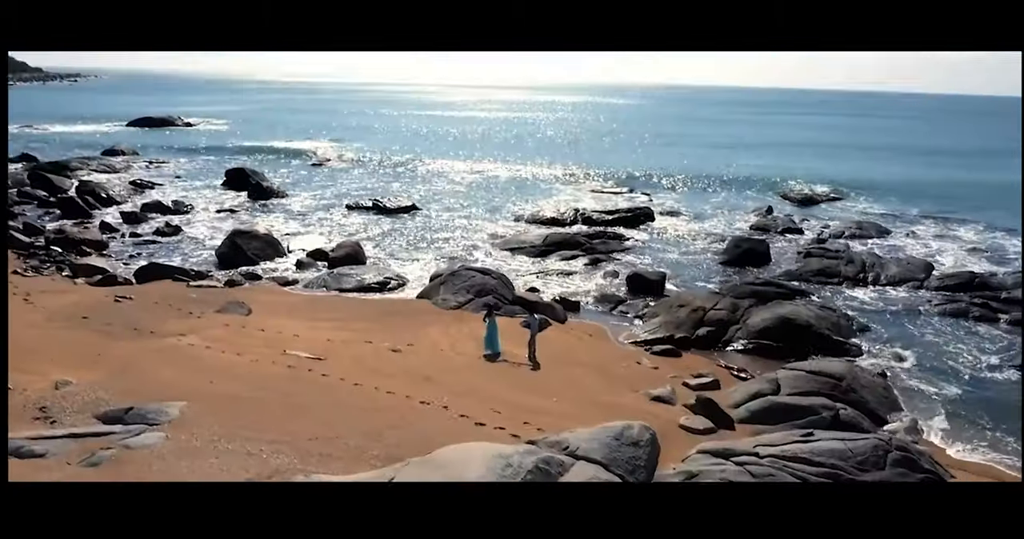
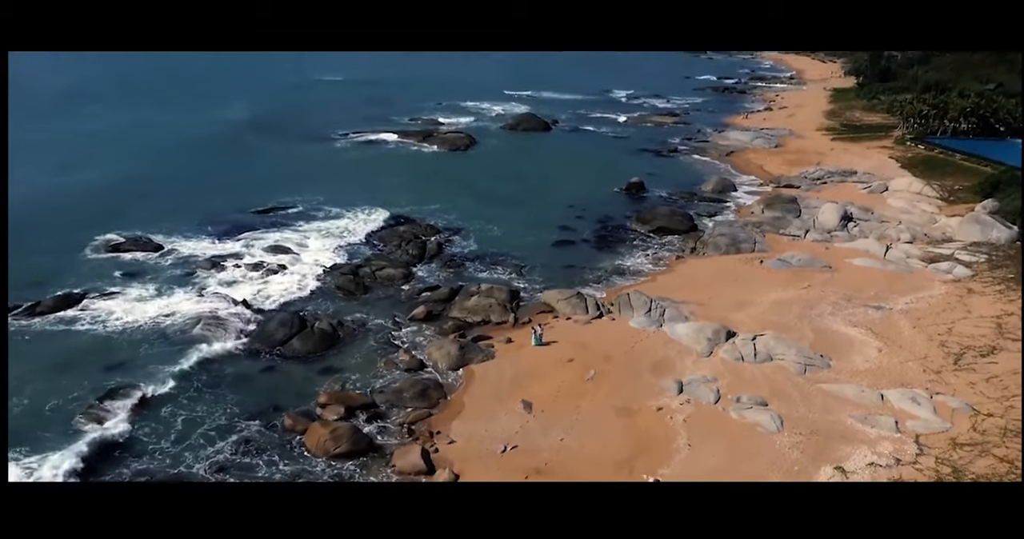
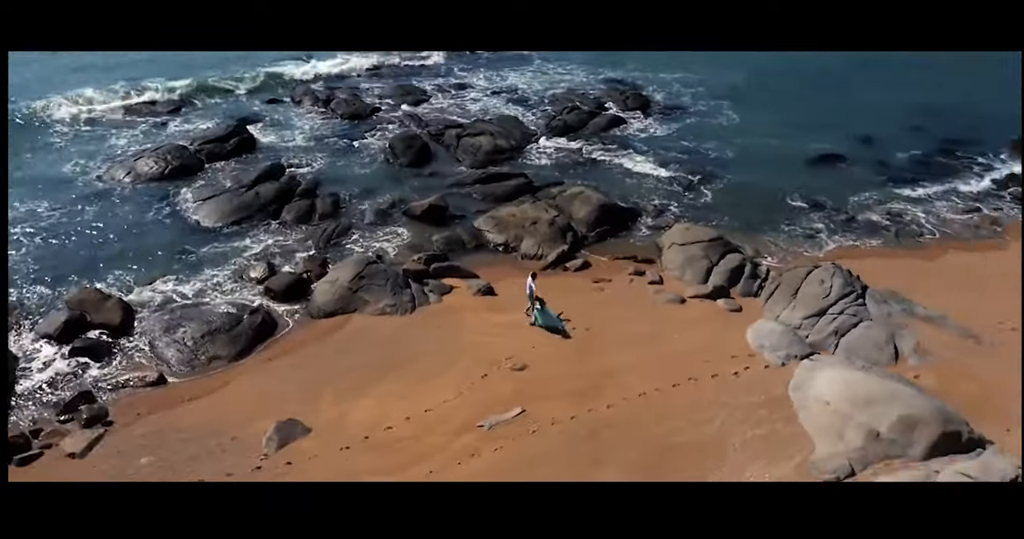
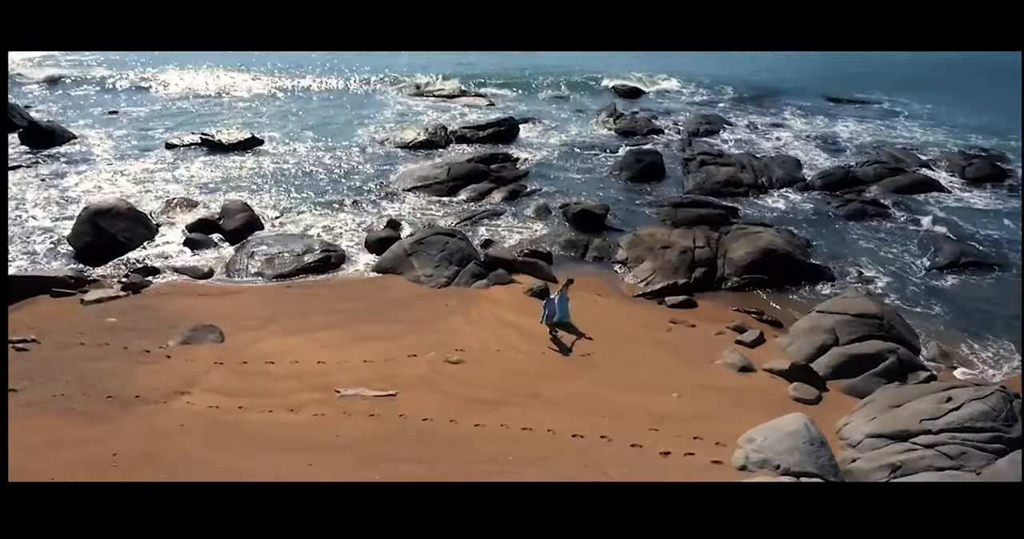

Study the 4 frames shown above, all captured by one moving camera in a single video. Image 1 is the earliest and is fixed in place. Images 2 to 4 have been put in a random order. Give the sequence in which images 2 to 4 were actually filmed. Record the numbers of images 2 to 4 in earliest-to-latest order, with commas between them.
4, 3, 2
